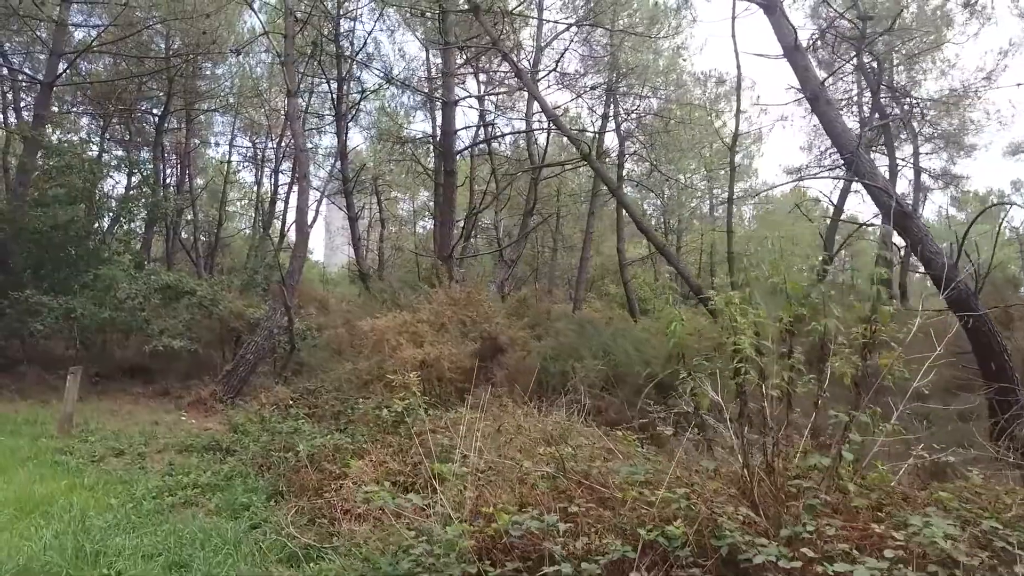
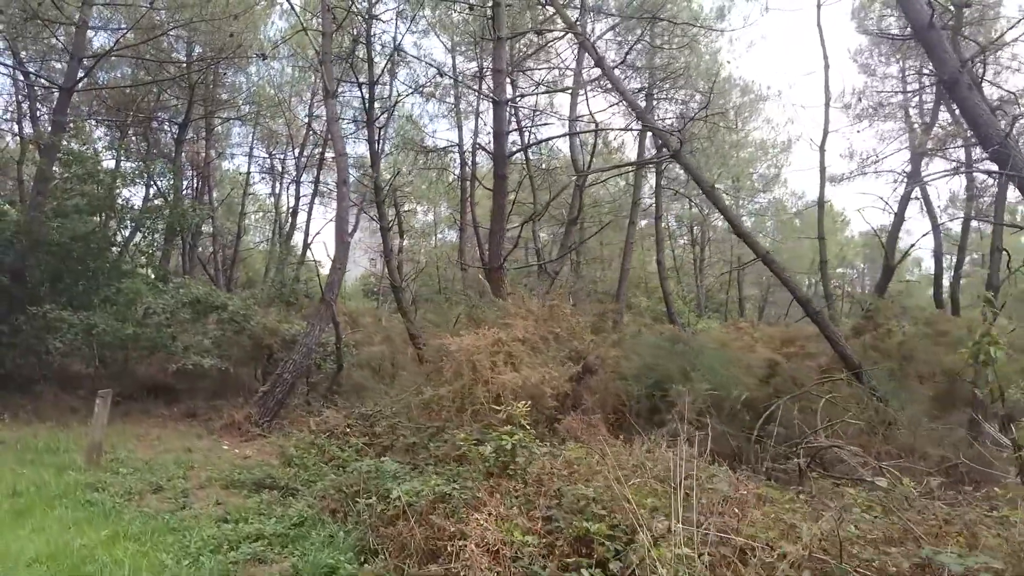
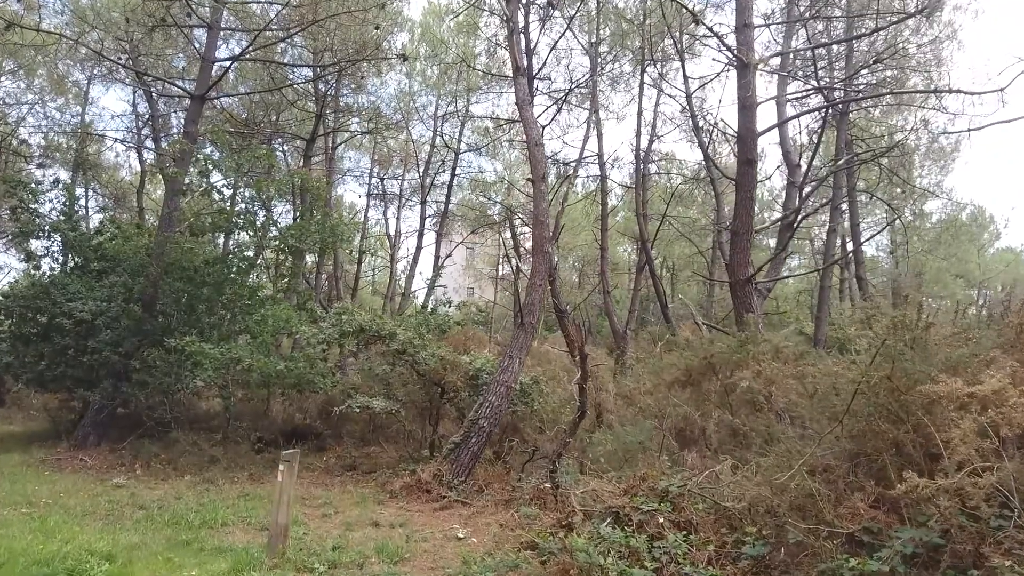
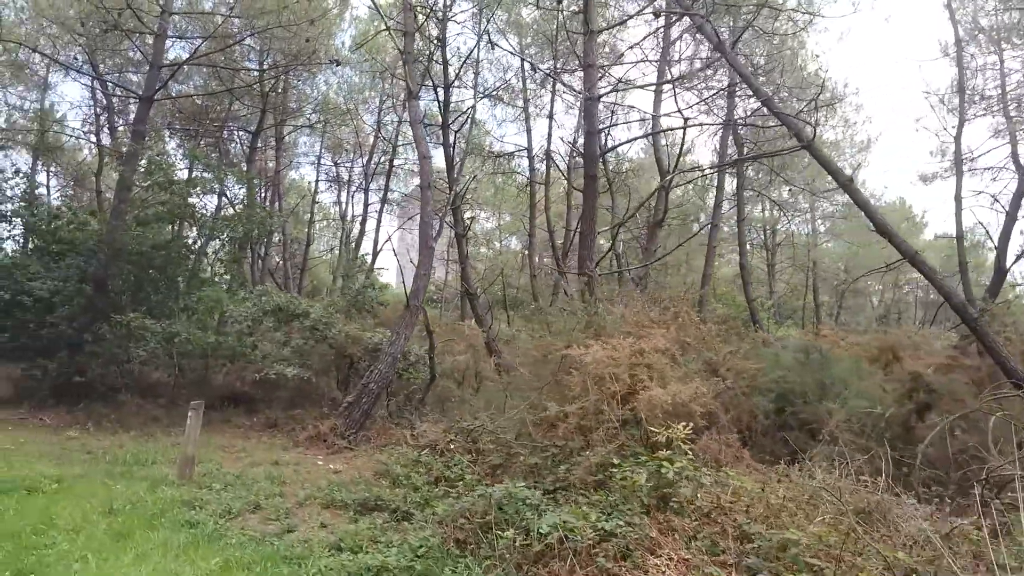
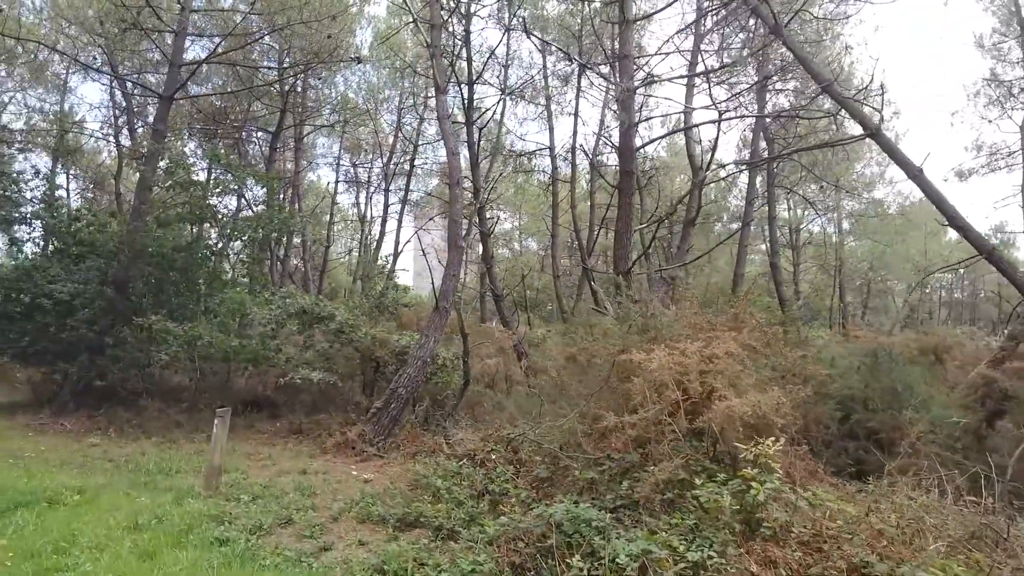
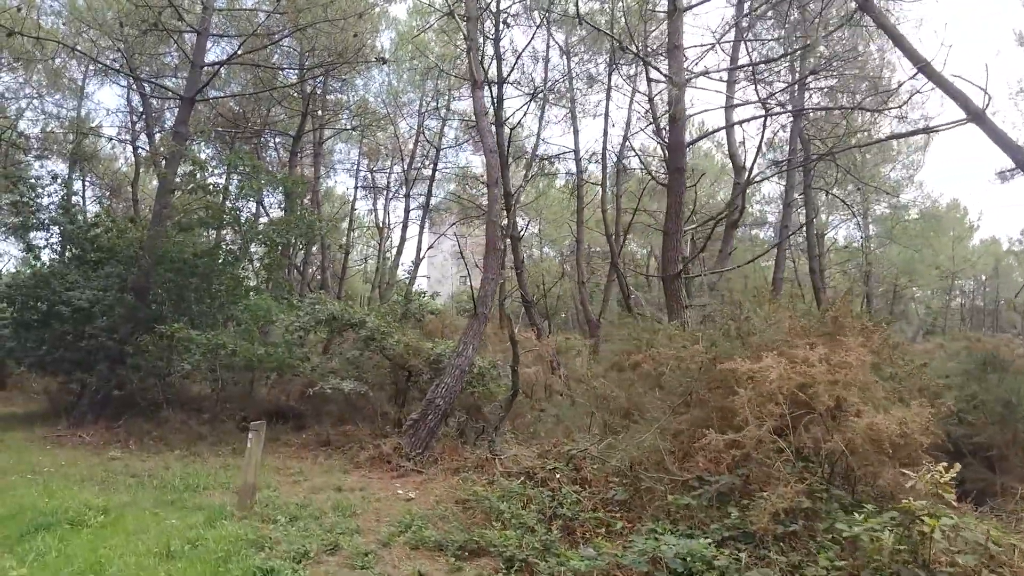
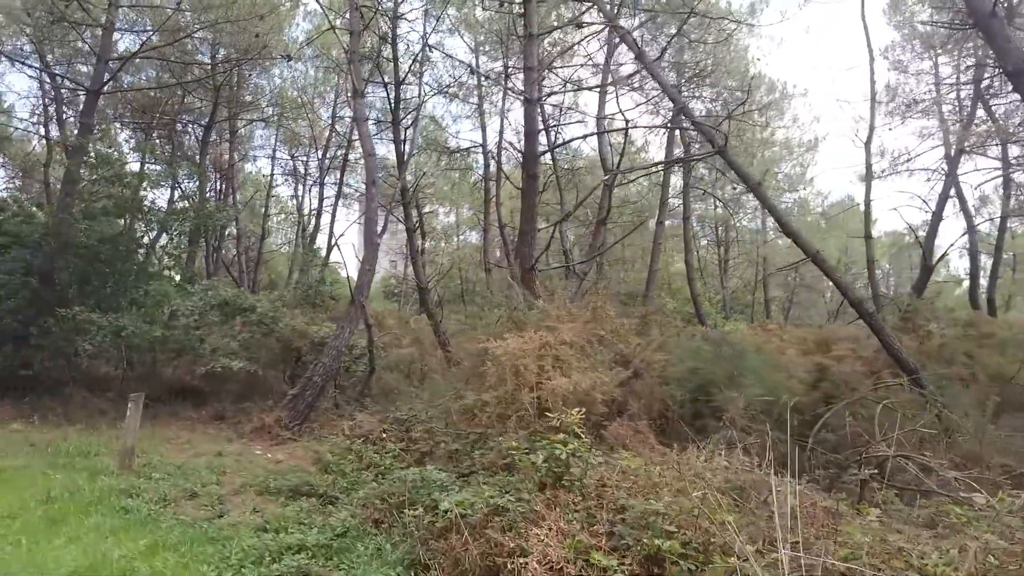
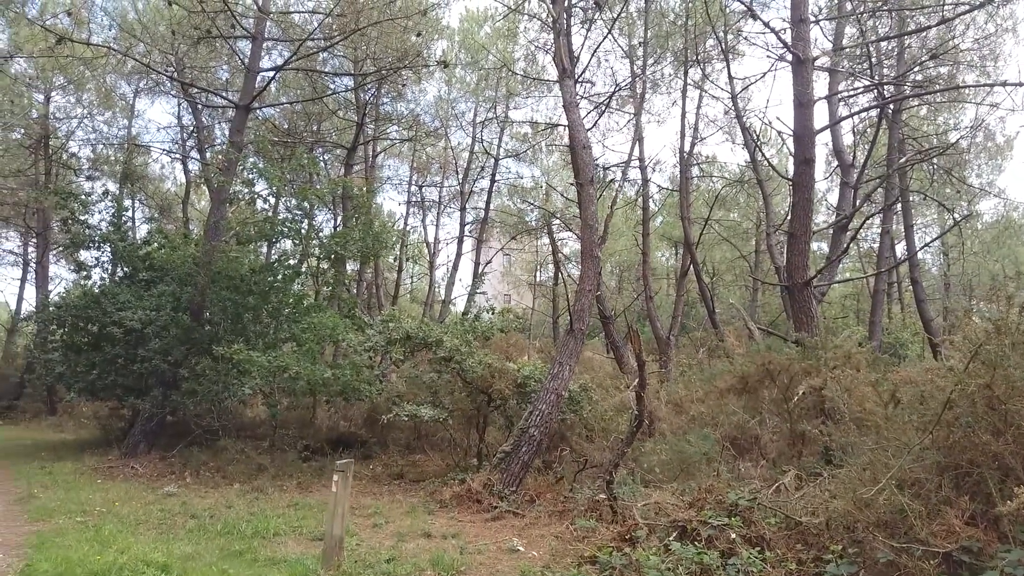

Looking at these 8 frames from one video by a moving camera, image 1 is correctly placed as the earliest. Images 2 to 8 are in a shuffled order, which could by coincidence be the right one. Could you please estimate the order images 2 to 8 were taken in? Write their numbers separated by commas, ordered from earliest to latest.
2, 7, 4, 5, 6, 3, 8
